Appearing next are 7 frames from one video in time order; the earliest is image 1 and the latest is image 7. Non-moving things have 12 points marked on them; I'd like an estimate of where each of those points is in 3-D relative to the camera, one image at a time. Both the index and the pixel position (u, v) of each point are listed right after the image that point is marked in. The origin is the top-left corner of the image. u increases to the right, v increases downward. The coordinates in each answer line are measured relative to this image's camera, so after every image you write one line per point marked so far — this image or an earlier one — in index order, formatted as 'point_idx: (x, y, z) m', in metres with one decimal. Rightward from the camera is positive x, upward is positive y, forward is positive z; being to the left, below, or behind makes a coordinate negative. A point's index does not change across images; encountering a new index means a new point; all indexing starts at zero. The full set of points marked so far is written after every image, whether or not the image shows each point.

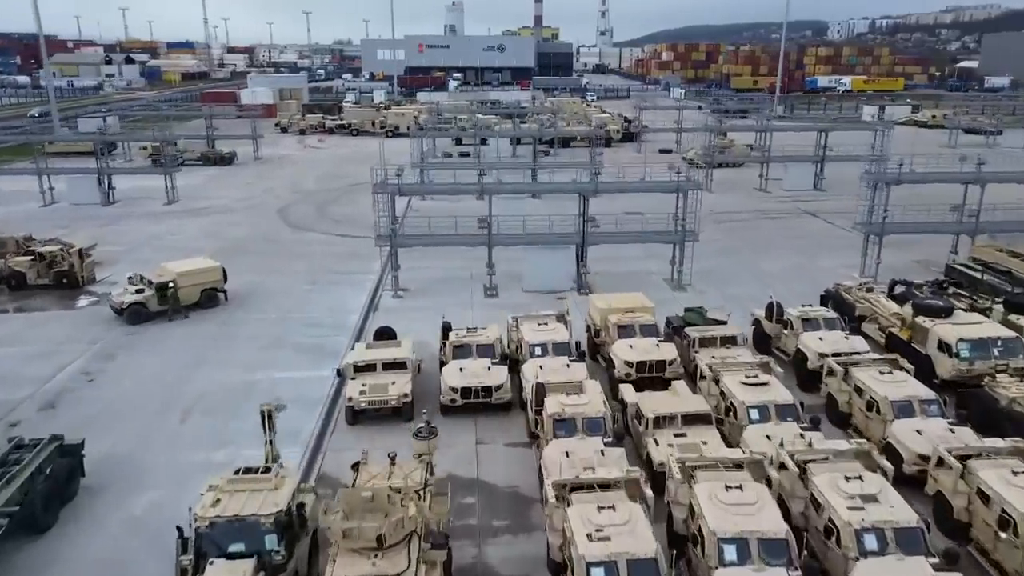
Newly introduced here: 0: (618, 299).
0: (+2.1, -0.3, +15.5) m
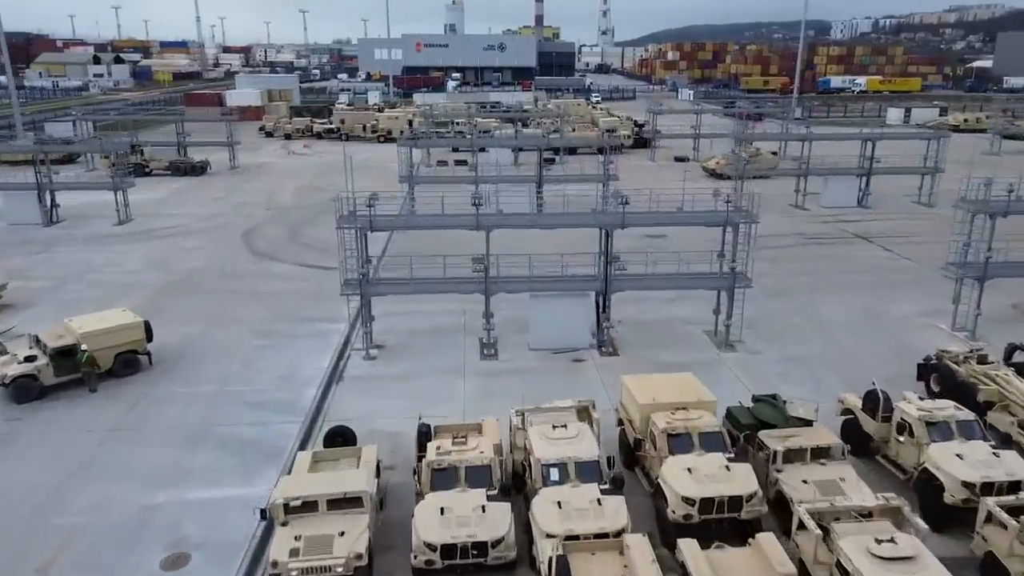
0: (+2.2, -1.5, +11.3) m
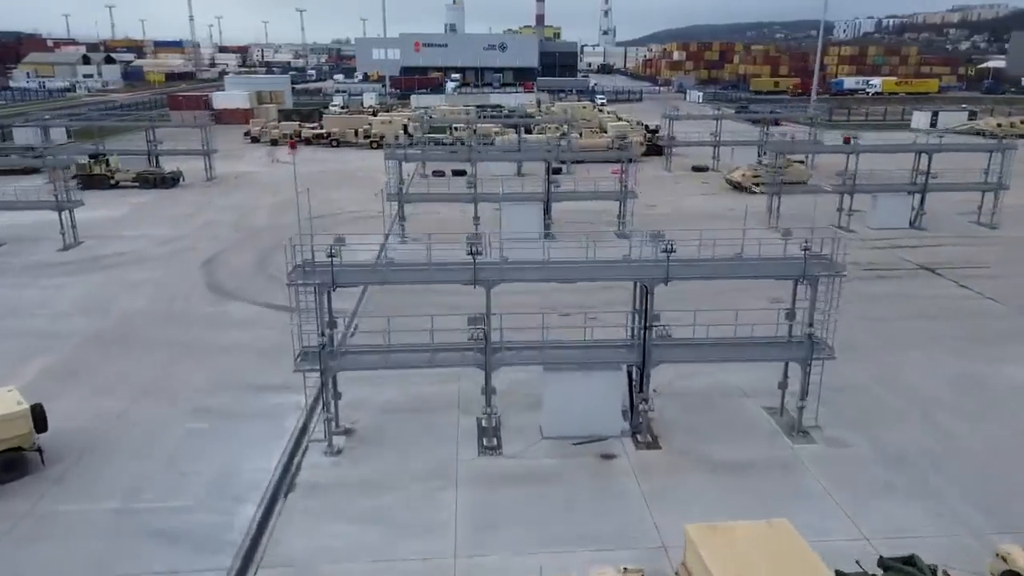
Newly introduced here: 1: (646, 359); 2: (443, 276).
0: (+2.3, -2.6, +7.5) m
1: (+2.1, -1.1, +12.0) m
2: (-1.1, +0.2, +11.8) m
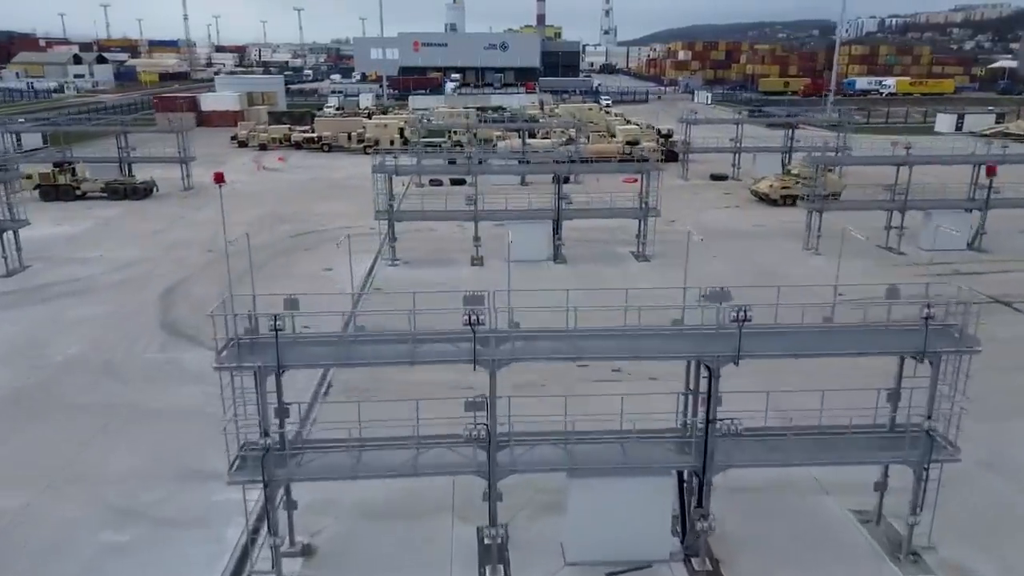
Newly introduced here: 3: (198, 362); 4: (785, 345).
0: (+2.5, -3.6, +4.4) m
1: (+2.2, -2.0, +8.8) m
2: (-0.9, -0.7, +8.7) m
3: (-6.4, -1.5, +15.7) m
4: (+3.1, -0.6, +8.8) m
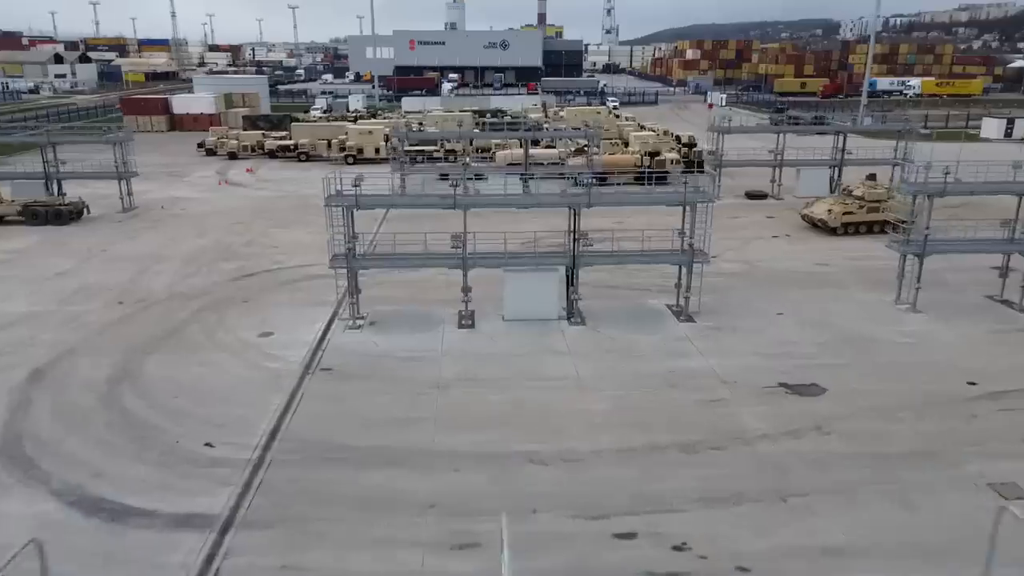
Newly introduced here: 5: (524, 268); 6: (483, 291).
0: (+2.5, -5.1, -1.3) m
1: (+2.2, -3.6, +3.1) m
2: (-0.9, -2.3, +3.0) m
3: (-6.4, -3.1, +10.0) m
4: (+3.1, -2.2, +3.1) m
5: (+0.3, +0.4, +17.7) m
6: (-0.7, -0.1, +19.7) m
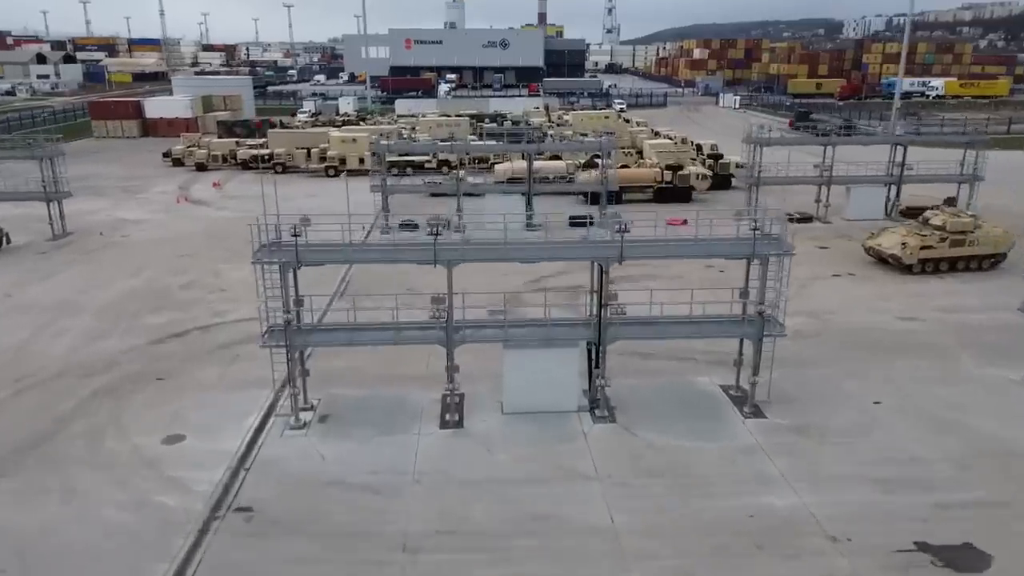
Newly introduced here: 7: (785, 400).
0: (+2.5, -6.5, -6.1) m
1: (+2.3, -5.0, -1.7) m
2: (-0.9, -3.7, -1.8) m
3: (-6.4, -4.5, +5.3) m
4: (+3.1, -3.6, -1.7) m
5: (+0.4, -1.0, +12.9) m
6: (-0.7, -1.5, +14.9) m
7: (+4.8, -2.0, +13.4) m
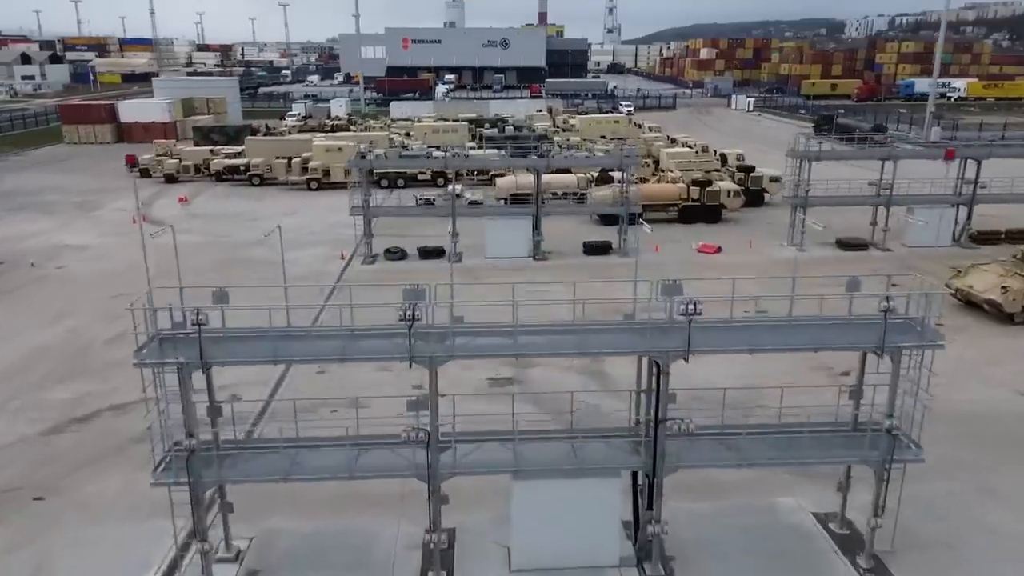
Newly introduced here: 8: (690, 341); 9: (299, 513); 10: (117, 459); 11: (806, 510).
0: (+2.7, -7.7, -10.2) m
1: (+2.4, -6.2, -5.7) m
2: (-0.7, -4.9, -5.8) m
3: (-6.2, -5.7, +1.2) m
4: (+3.3, -4.8, -5.7) m
5: (+0.5, -2.1, +8.9) m
6: (-0.5, -2.7, +10.9) m
7: (+4.9, -3.2, +9.4) m
8: (+2.0, -0.6, +8.5) m
9: (-2.9, -2.9, +10.3) m
10: (-6.1, -2.6, +11.7) m
11: (+3.9, -3.0, +10.2) m
